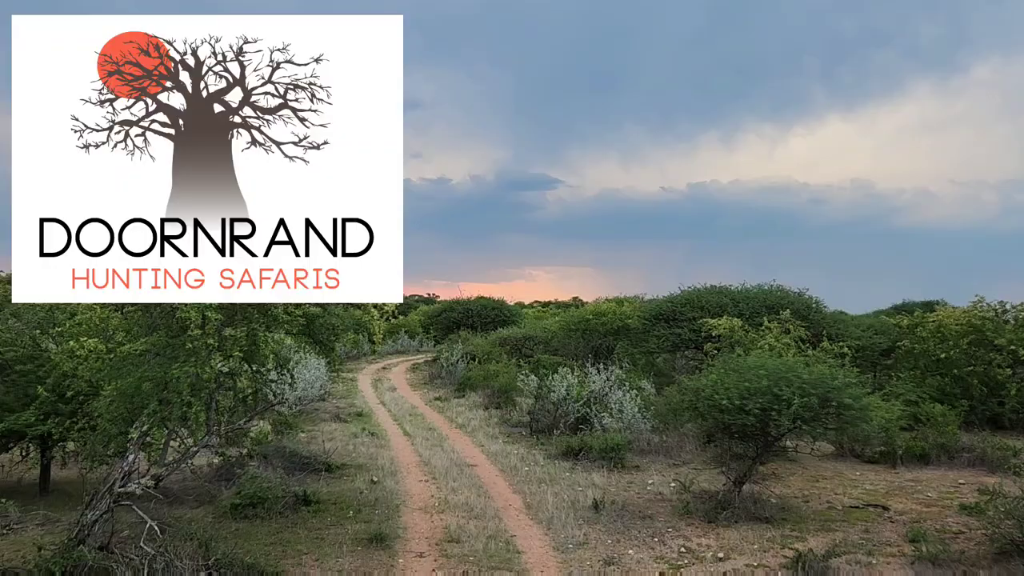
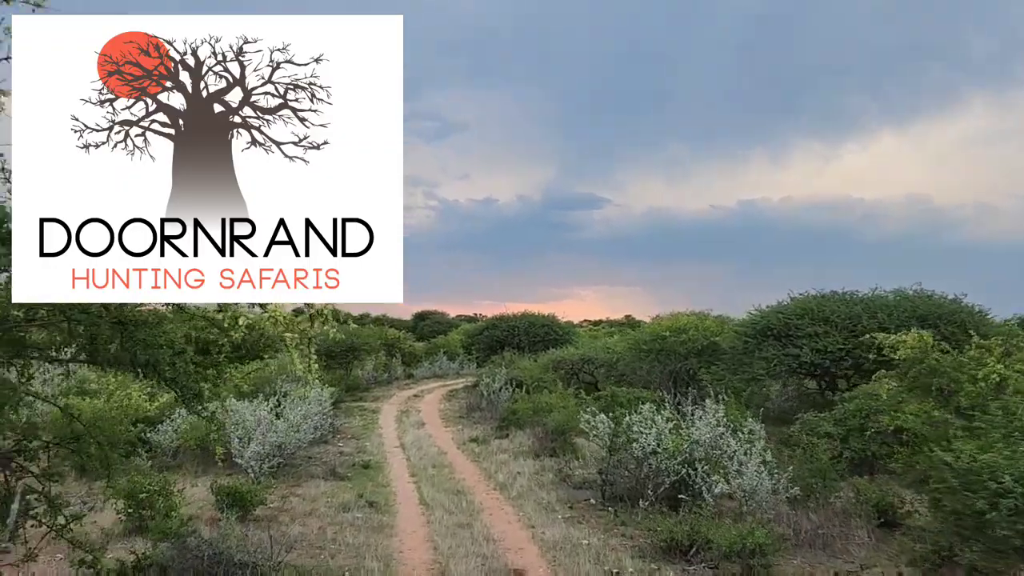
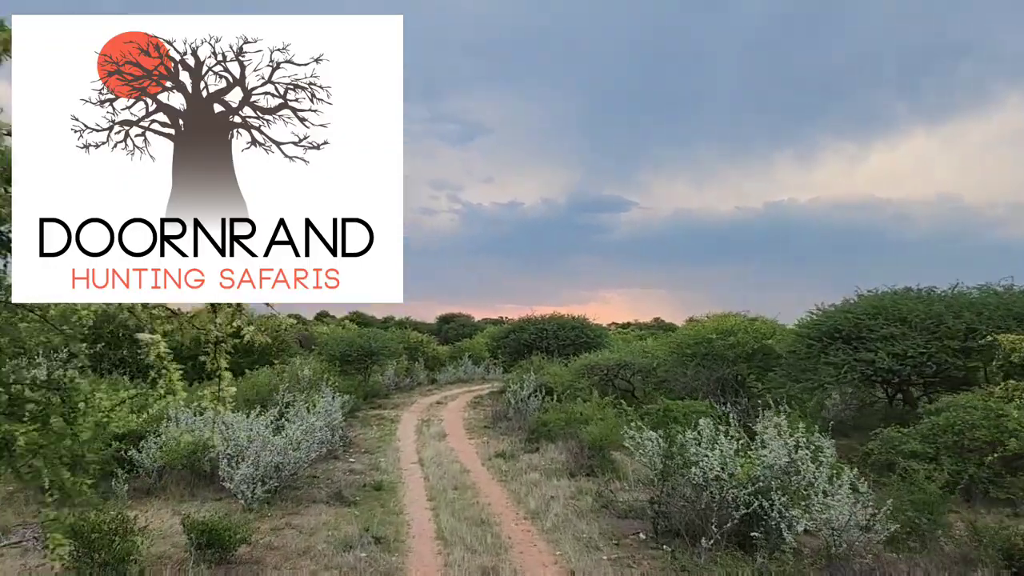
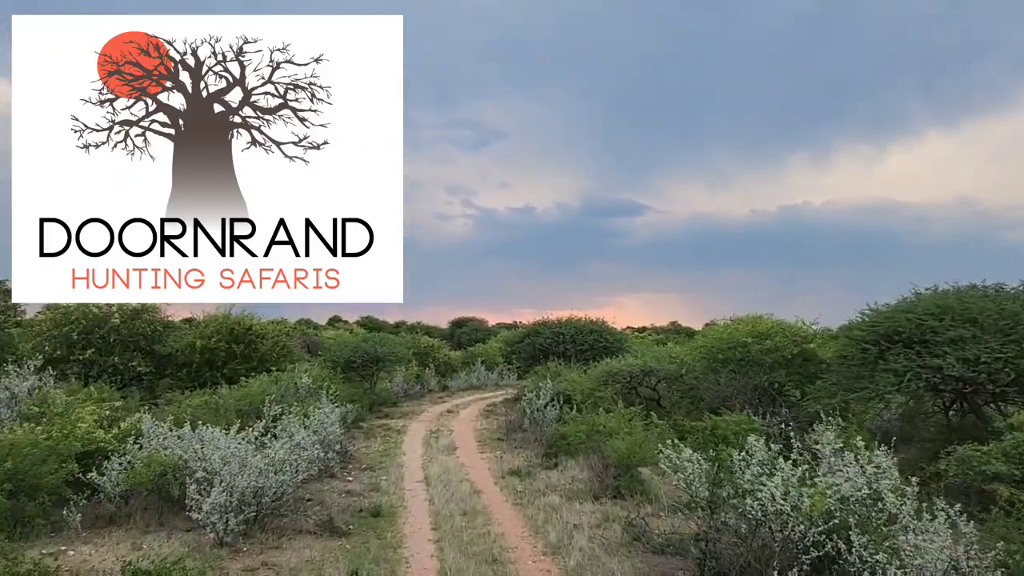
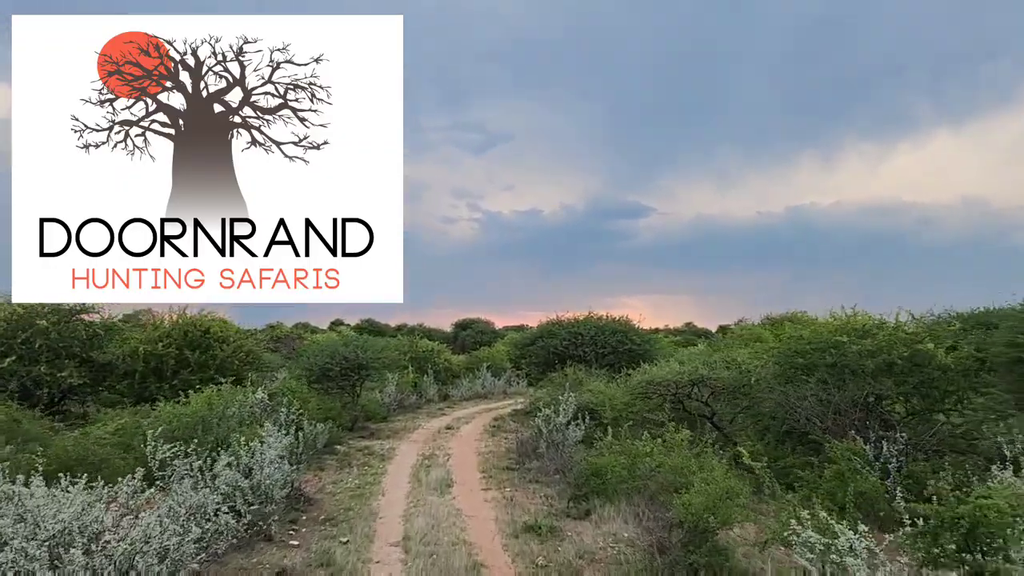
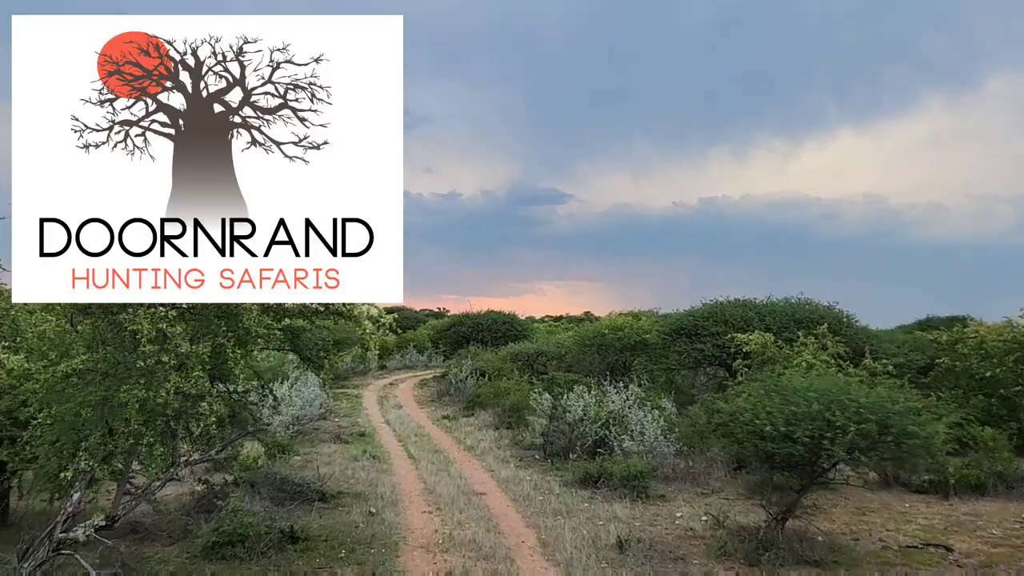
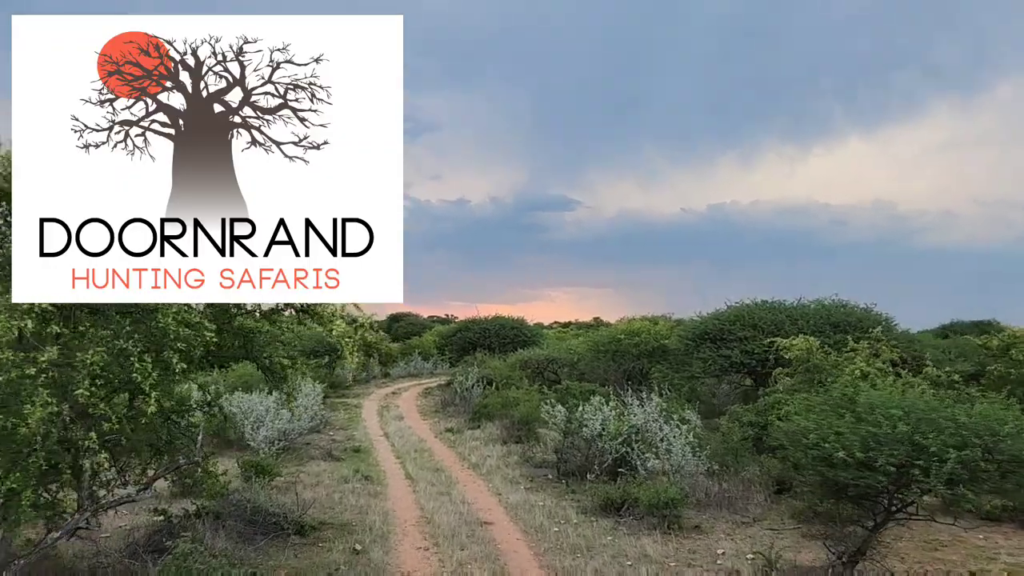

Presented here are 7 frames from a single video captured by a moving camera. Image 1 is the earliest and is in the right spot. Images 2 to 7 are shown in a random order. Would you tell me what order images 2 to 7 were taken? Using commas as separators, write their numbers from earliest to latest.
6, 7, 2, 3, 4, 5
